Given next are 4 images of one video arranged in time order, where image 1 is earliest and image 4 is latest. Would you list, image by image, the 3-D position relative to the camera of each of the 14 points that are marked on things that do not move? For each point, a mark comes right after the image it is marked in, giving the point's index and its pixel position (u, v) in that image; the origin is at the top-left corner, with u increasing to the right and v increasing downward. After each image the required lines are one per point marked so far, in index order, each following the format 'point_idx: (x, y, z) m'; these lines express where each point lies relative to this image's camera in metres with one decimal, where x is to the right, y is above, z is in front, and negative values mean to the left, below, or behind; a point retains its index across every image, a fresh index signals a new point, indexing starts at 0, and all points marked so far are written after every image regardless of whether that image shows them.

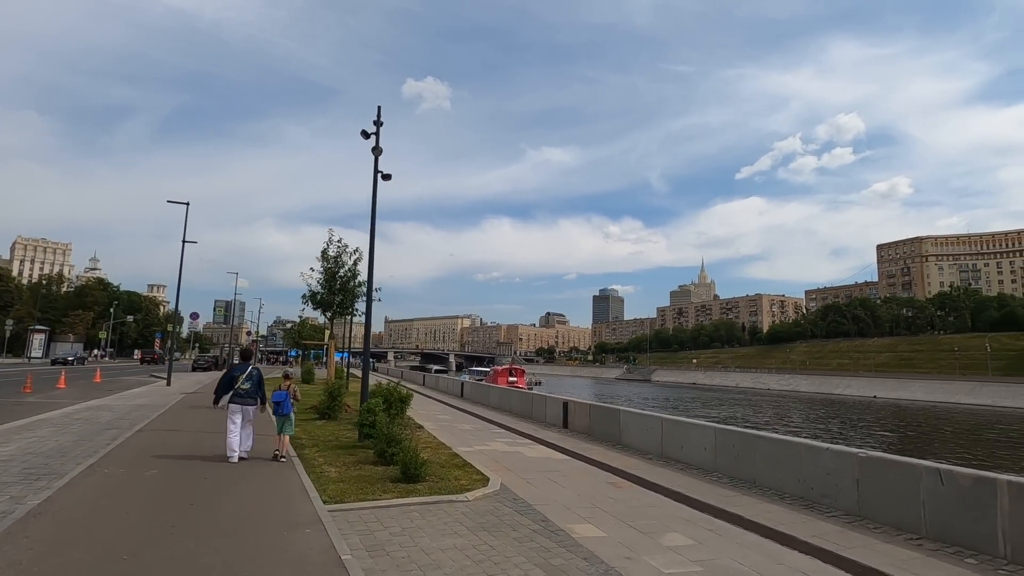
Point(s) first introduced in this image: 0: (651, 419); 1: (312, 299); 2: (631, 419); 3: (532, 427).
0: (+3.2, -3.0, +12.4) m
1: (-7.0, -0.4, +18.5) m
2: (+2.9, -3.2, +13.2) m
3: (+0.6, -4.5, +17.5) m
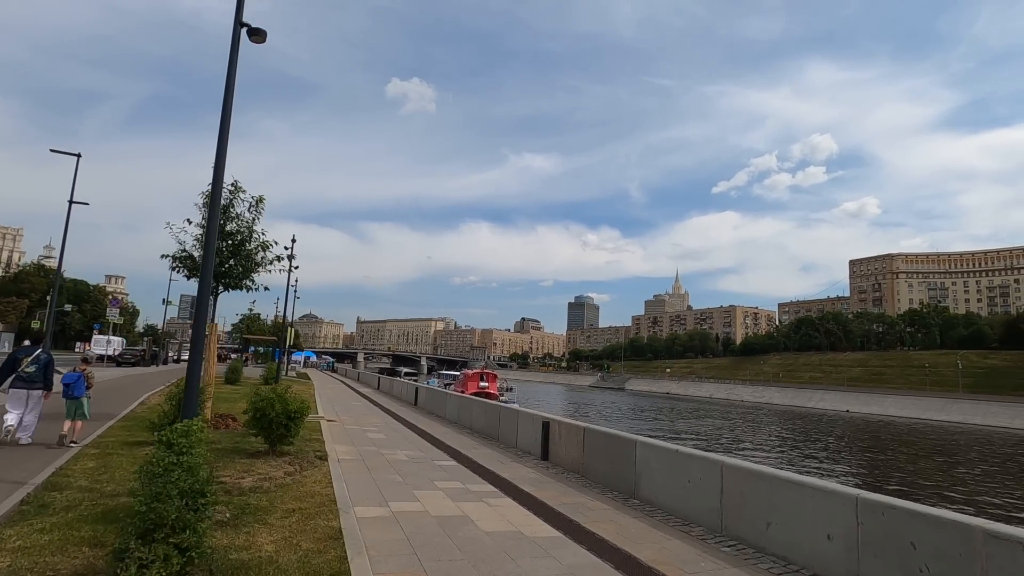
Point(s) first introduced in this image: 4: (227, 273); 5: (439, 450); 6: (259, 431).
0: (+2.5, -2.3, +7.2) m
1: (-7.9, +0.6, +12.8) m
2: (+2.2, -2.5, +8.0) m
3: (-0.4, -3.8, +12.2) m
4: (-7.1, +0.4, +13.2) m
5: (-1.7, -3.7, +12.3) m
6: (-4.4, -2.5, +9.3) m
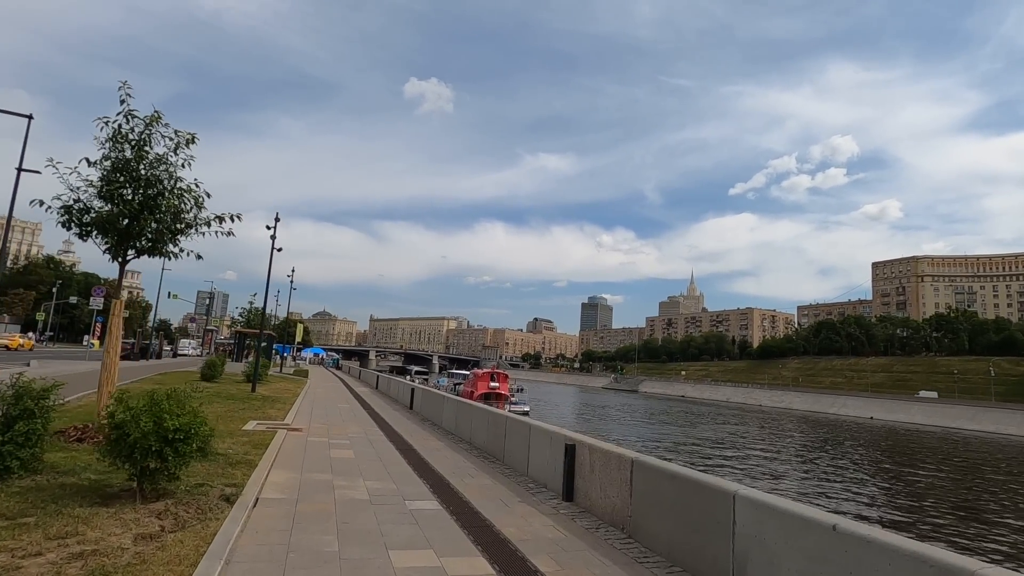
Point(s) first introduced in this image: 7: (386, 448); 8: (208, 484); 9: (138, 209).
0: (+2.5, -1.8, +3.6) m
1: (-7.7, +1.2, +9.5) m
2: (+2.2, -2.0, +4.4) m
3: (-0.2, -3.3, +8.7) m
4: (-6.9, +1.0, +9.8) m
5: (-1.5, -3.2, +8.8) m
6: (-4.3, -1.9, +5.9) m
7: (-2.8, -3.6, +12.1) m
8: (-3.9, -2.5, +6.9) m
9: (-6.8, +1.5, +9.7) m
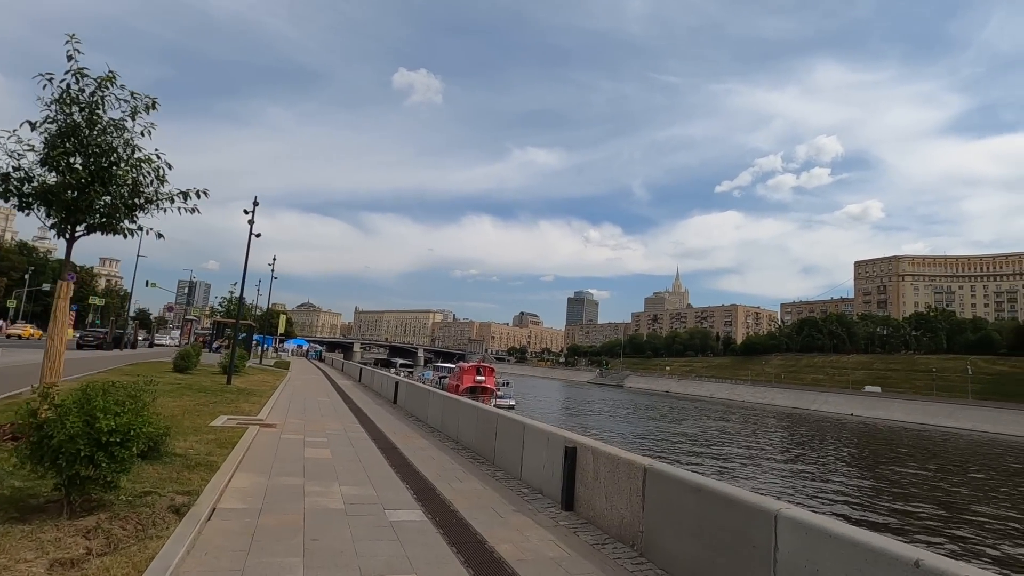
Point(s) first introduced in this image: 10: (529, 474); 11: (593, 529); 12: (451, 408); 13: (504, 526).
0: (+2.5, -1.6, +2.9) m
1: (-7.8, +1.6, +8.4) m
2: (+2.2, -1.8, +3.6) m
3: (-0.3, -3.0, +7.8) m
4: (-7.0, +1.3, +8.8) m
5: (-1.6, -2.9, +7.9) m
6: (-4.3, -1.7, +4.9) m
7: (-3.0, -3.3, +11.2) m
8: (-4.0, -2.3, +6.0) m
9: (-6.8, +1.8, +8.7) m
10: (+0.3, -3.0, +8.5) m
11: (+1.0, -2.9, +6.4) m
12: (-1.5, -3.1, +13.5) m
13: (-0.1, -2.9, +6.4) m
